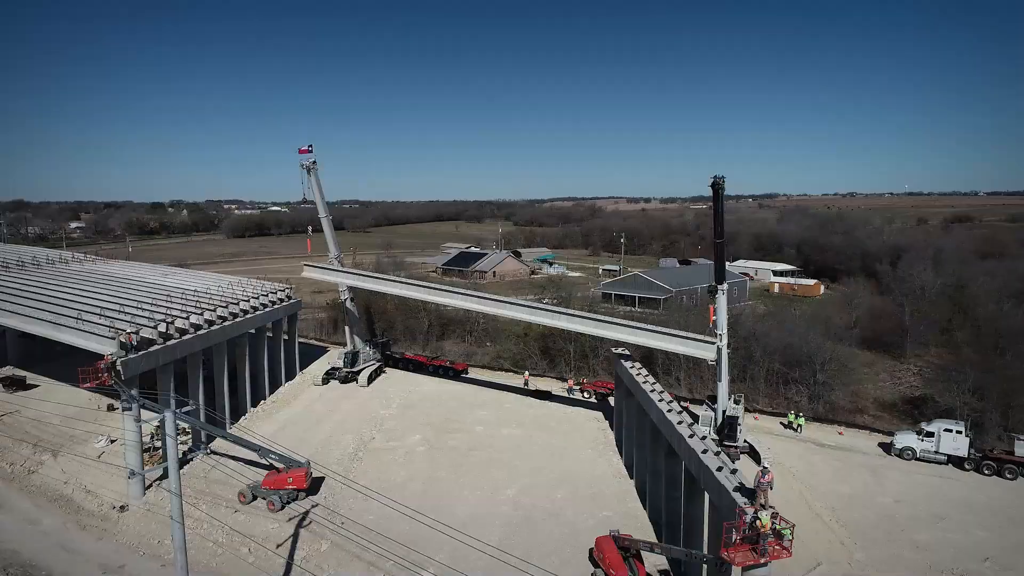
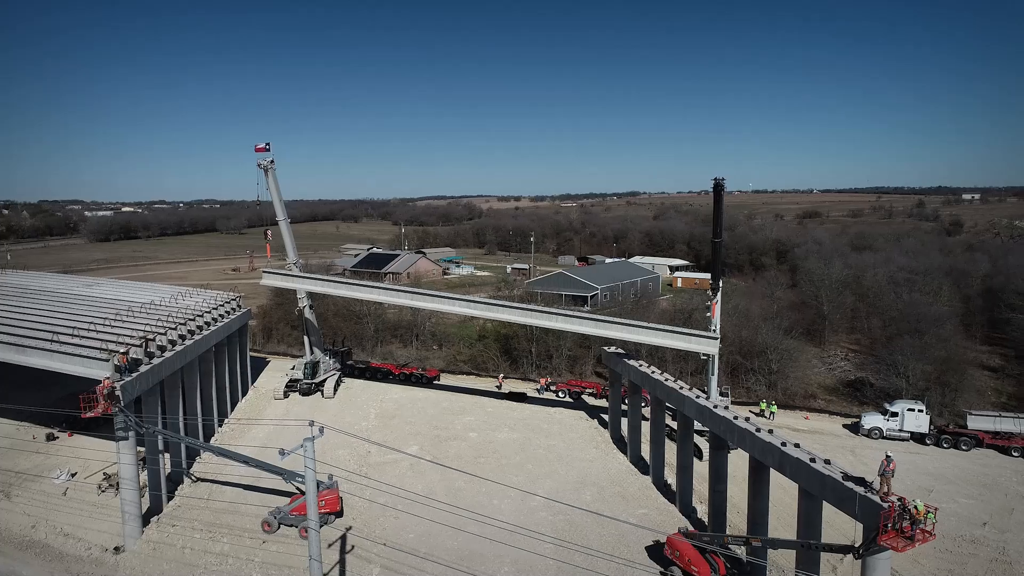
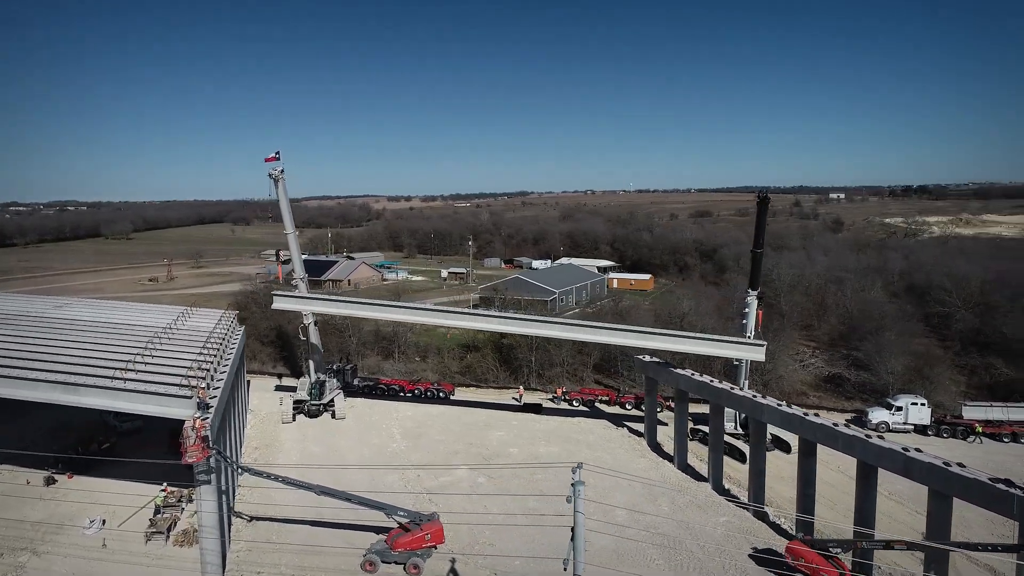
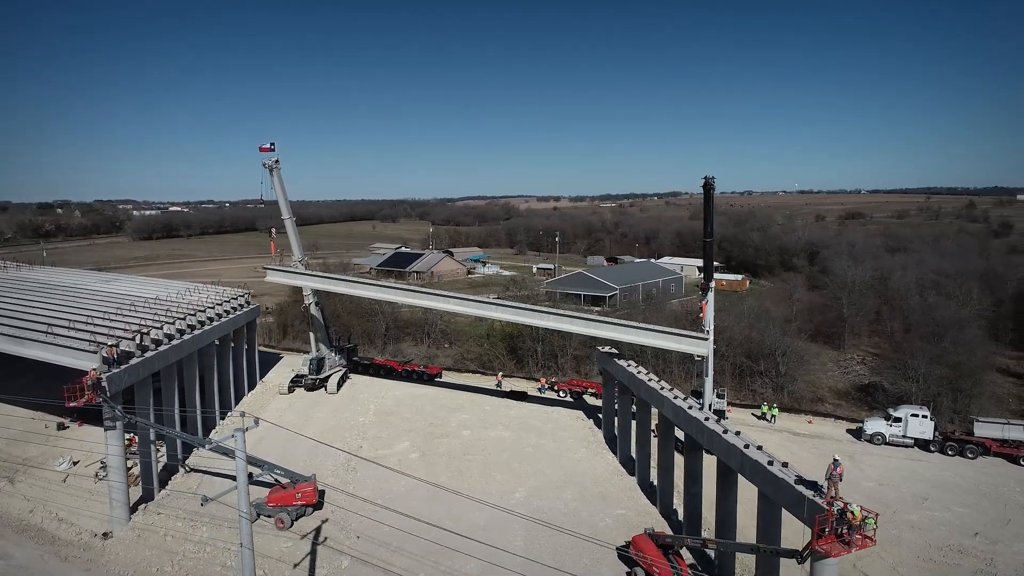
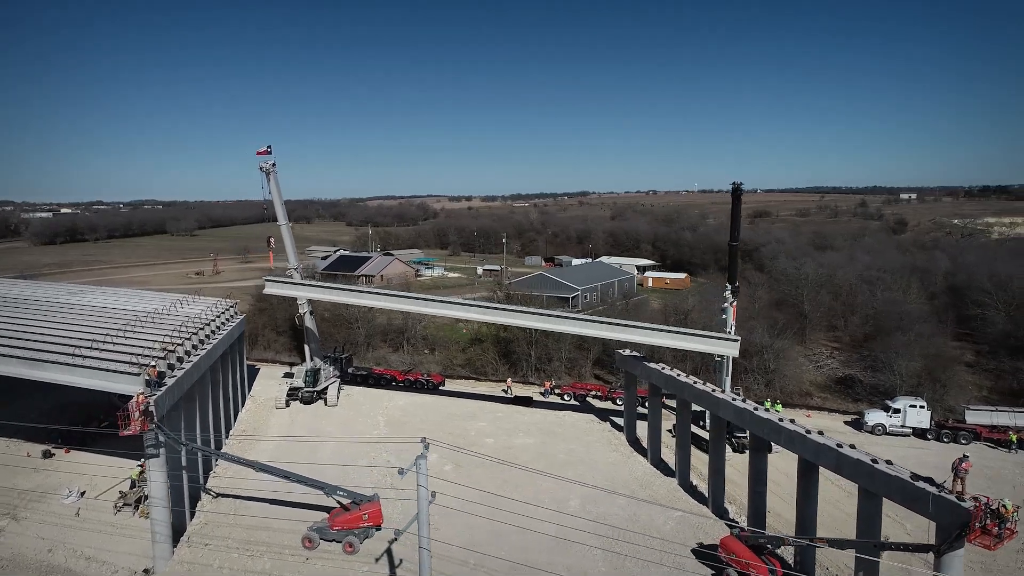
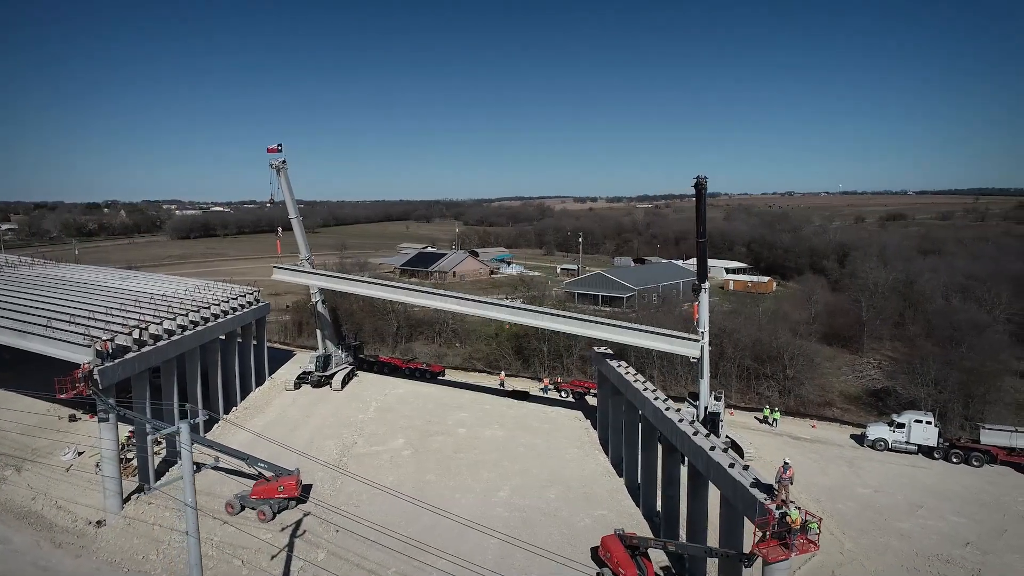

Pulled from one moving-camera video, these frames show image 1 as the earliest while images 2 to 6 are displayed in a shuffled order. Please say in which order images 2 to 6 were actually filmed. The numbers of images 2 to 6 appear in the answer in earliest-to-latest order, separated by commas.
6, 4, 2, 5, 3
